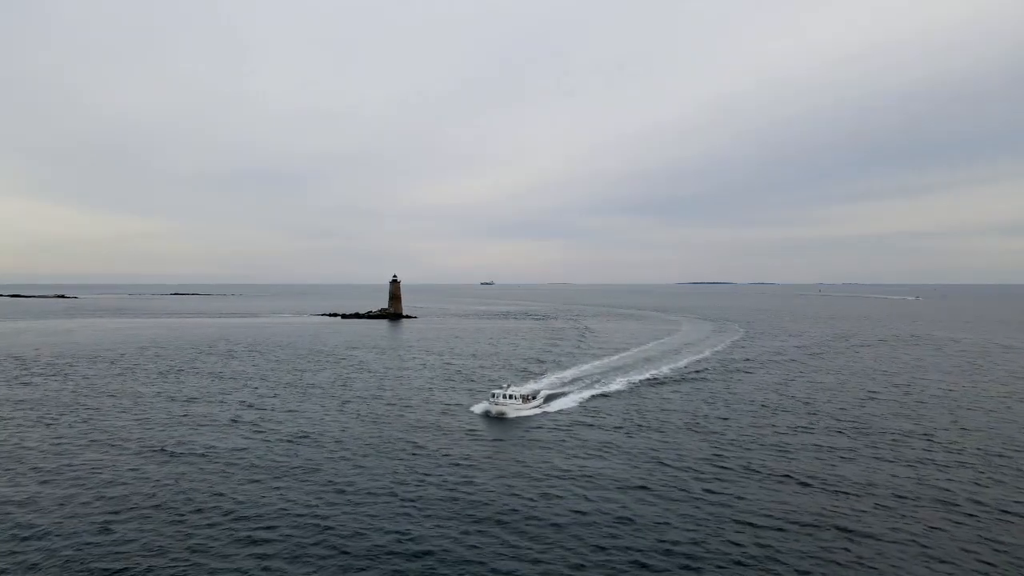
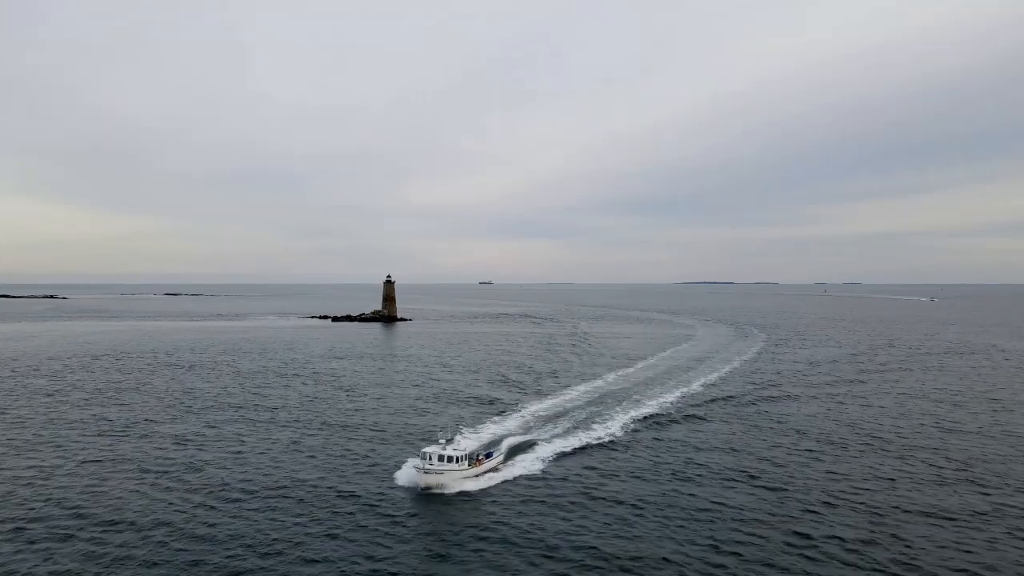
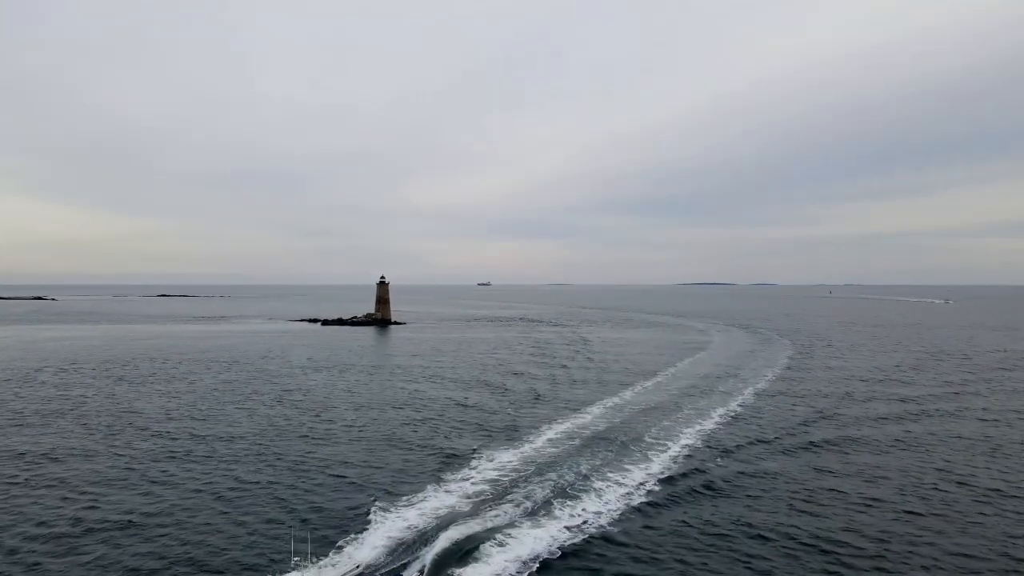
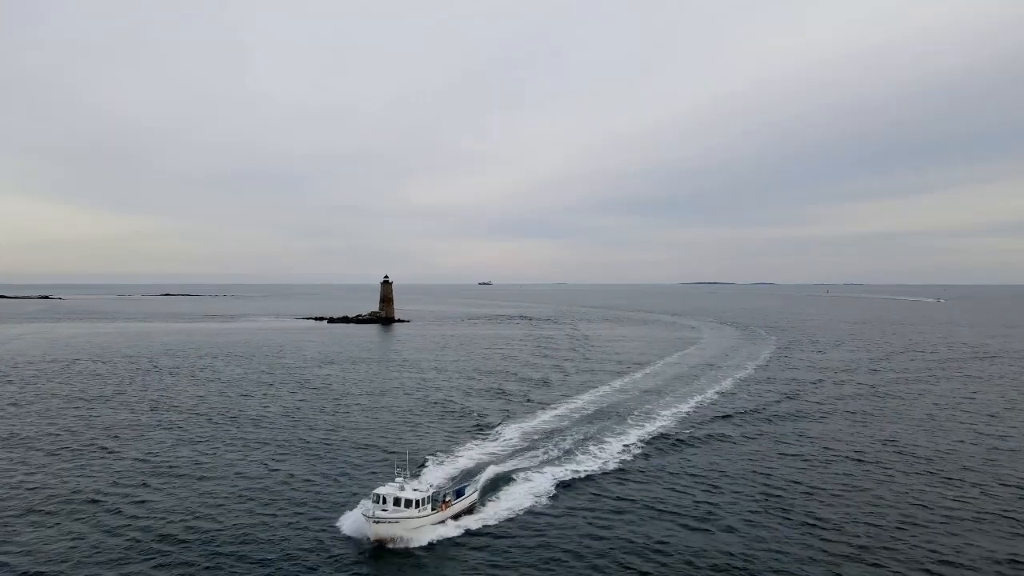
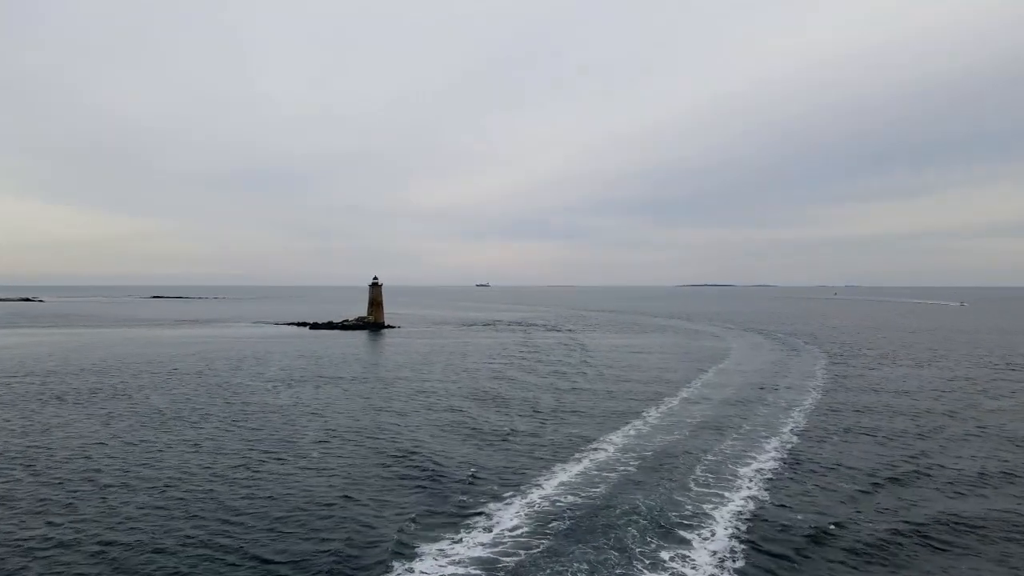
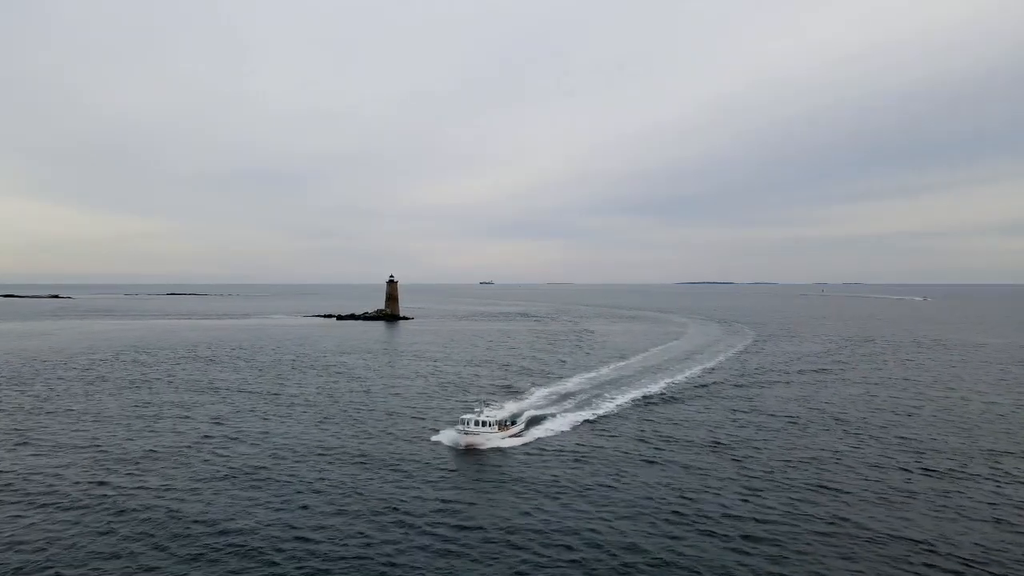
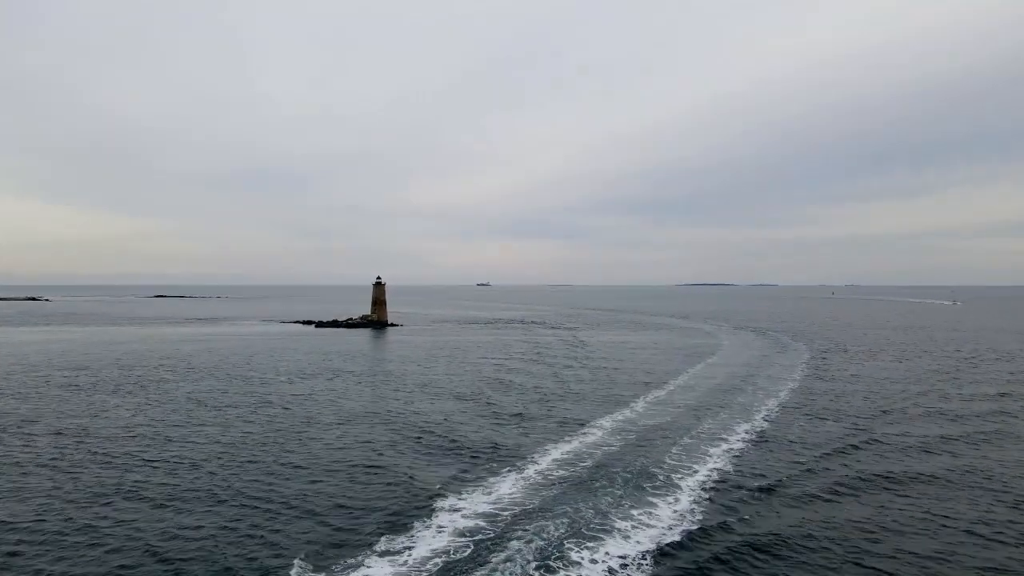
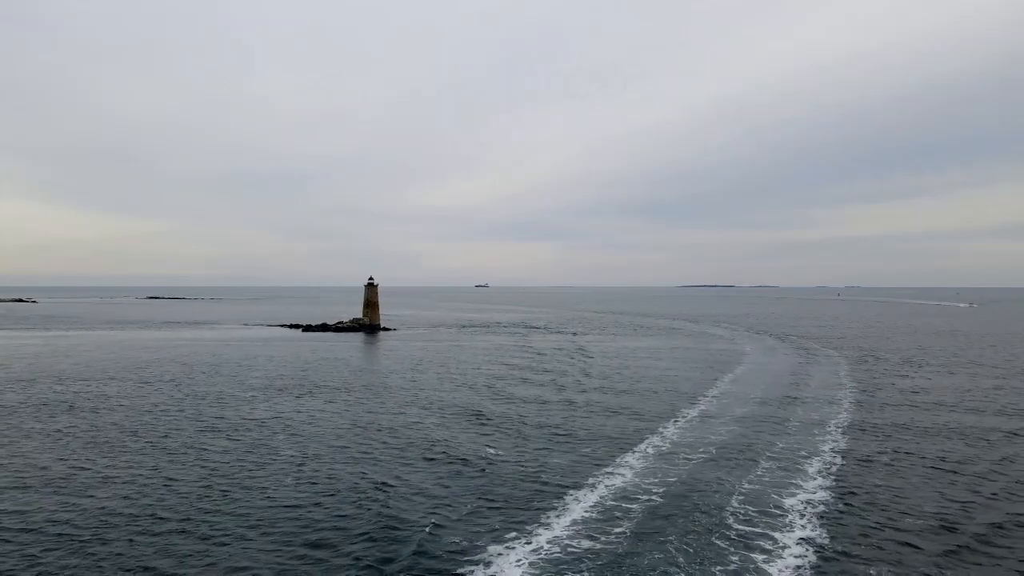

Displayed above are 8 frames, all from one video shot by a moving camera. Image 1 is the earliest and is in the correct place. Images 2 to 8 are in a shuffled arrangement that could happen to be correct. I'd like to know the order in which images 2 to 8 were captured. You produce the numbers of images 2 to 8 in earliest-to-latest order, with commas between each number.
6, 2, 4, 3, 7, 5, 8
